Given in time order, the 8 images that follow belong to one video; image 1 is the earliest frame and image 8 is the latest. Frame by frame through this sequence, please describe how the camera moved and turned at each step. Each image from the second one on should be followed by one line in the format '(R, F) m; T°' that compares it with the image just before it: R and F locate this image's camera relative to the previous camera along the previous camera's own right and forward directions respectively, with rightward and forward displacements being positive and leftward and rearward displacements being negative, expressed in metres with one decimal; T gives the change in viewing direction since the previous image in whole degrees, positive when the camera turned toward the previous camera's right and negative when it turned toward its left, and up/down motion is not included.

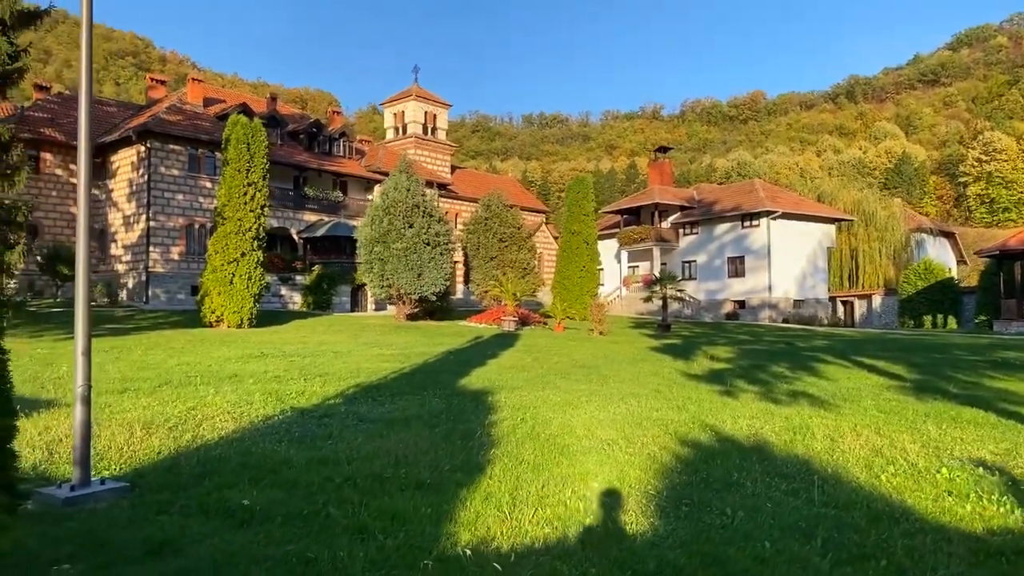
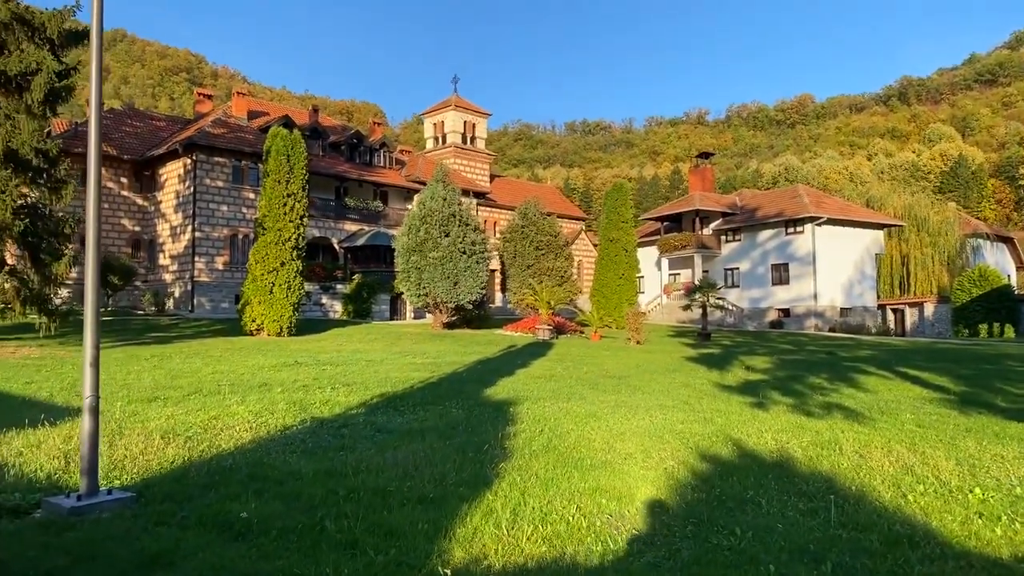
(+0.3, +0.1) m; -3°
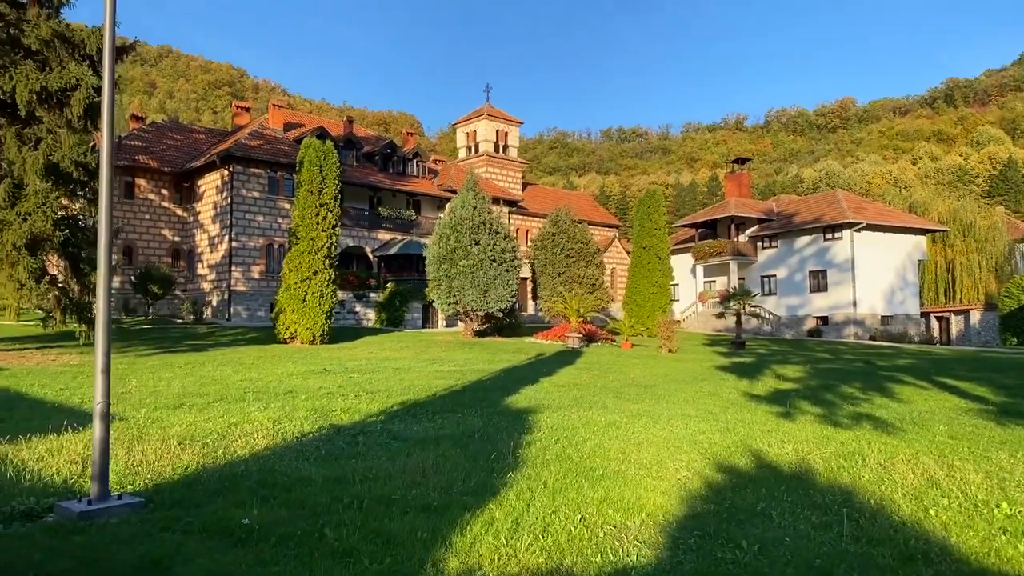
(+0.2, 0.0) m; -3°
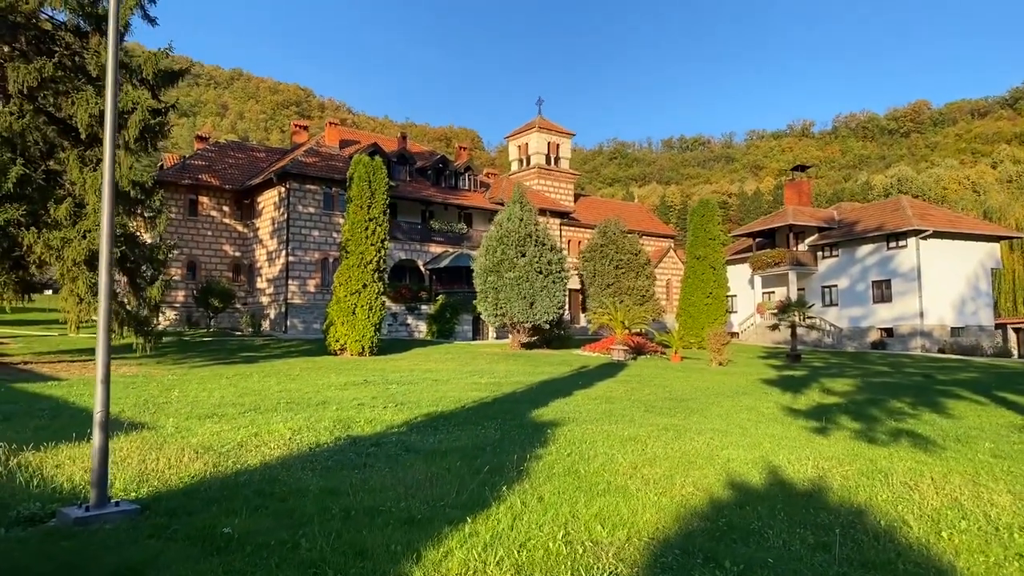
(+0.5, +0.1) m; -5°
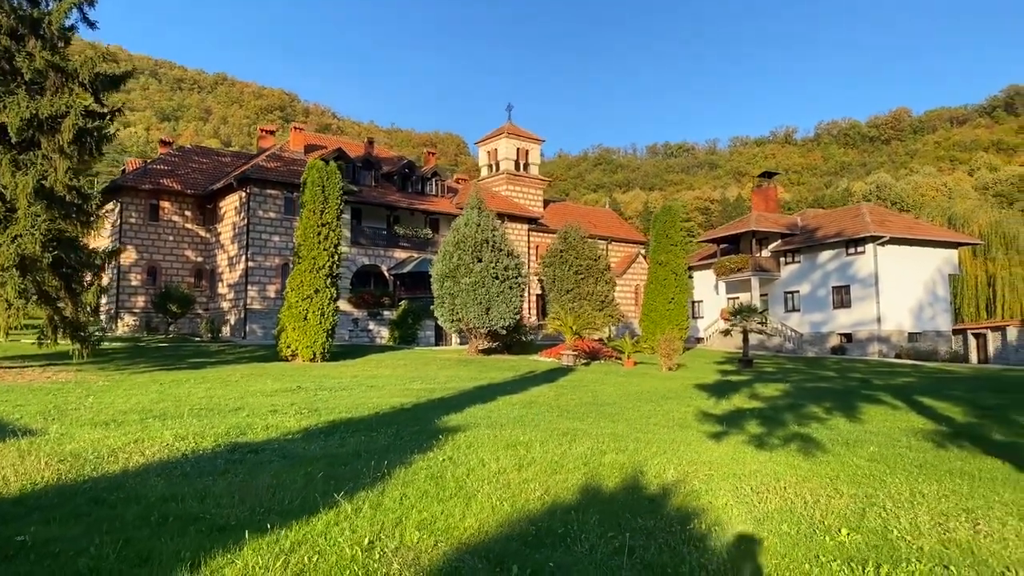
(+1.2, 0.0) m; +1°
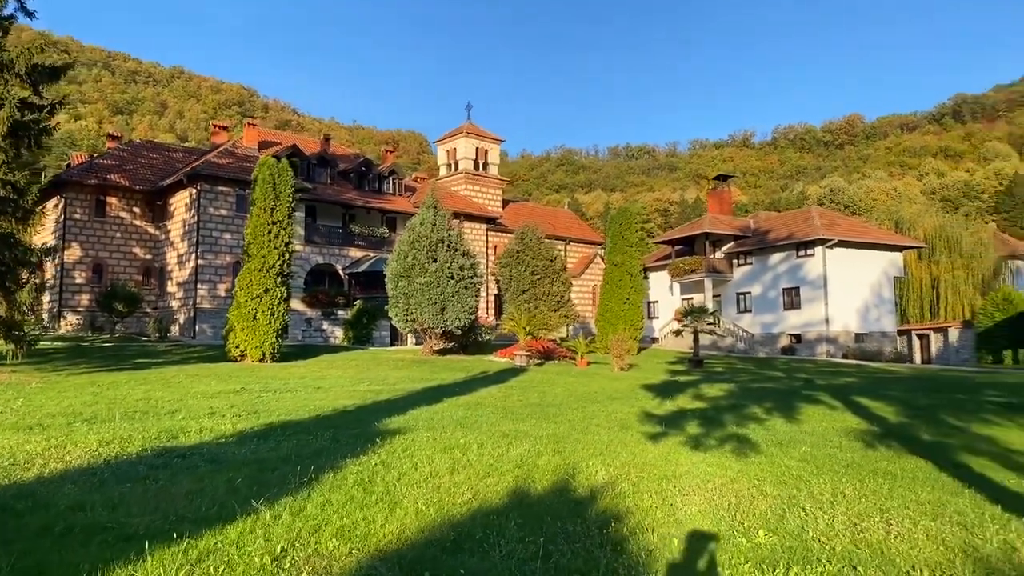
(+0.3, 0.0) m; +3°
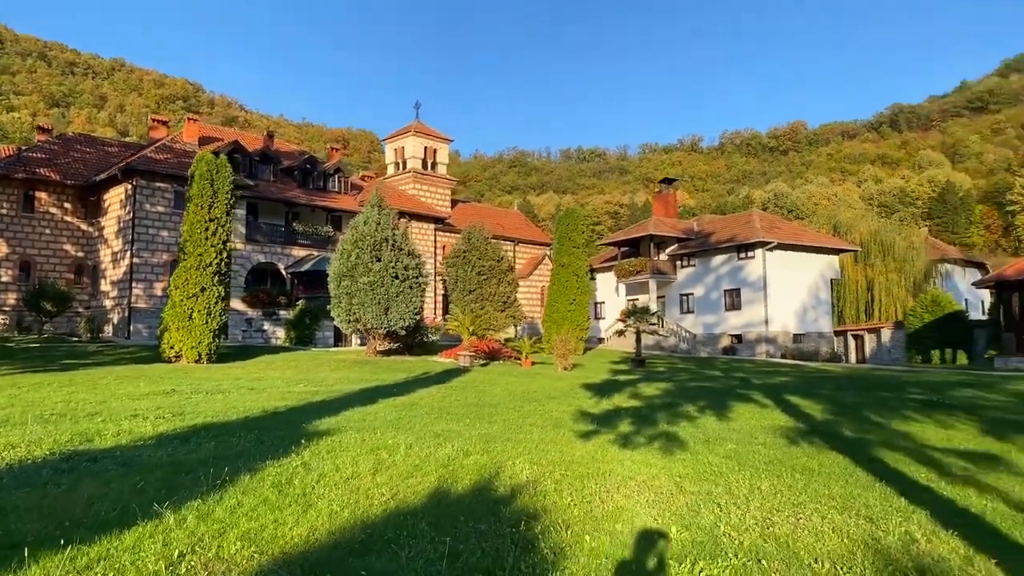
(+0.3, 0.0) m; +4°
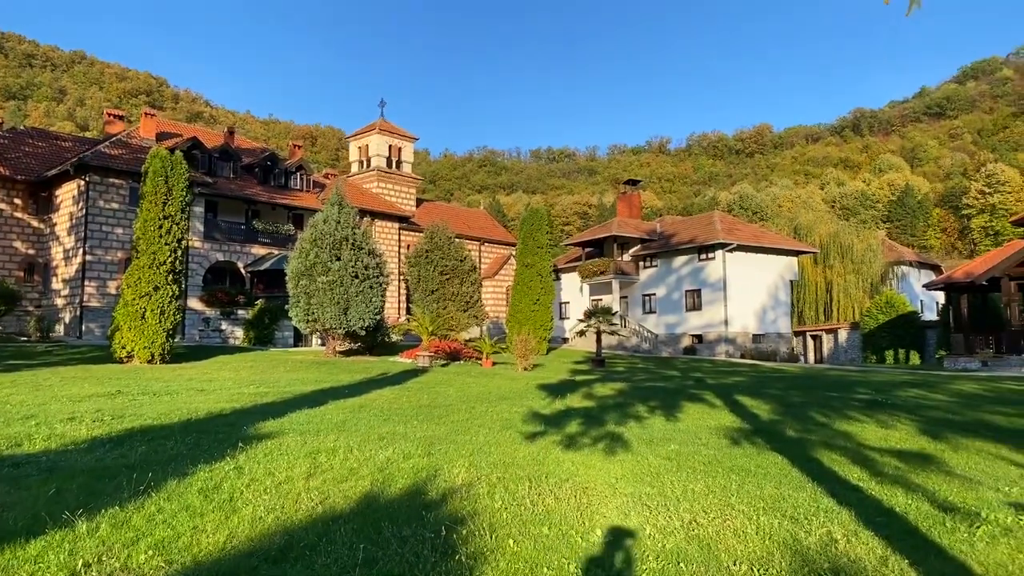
(+0.3, 0.0) m; +2°
